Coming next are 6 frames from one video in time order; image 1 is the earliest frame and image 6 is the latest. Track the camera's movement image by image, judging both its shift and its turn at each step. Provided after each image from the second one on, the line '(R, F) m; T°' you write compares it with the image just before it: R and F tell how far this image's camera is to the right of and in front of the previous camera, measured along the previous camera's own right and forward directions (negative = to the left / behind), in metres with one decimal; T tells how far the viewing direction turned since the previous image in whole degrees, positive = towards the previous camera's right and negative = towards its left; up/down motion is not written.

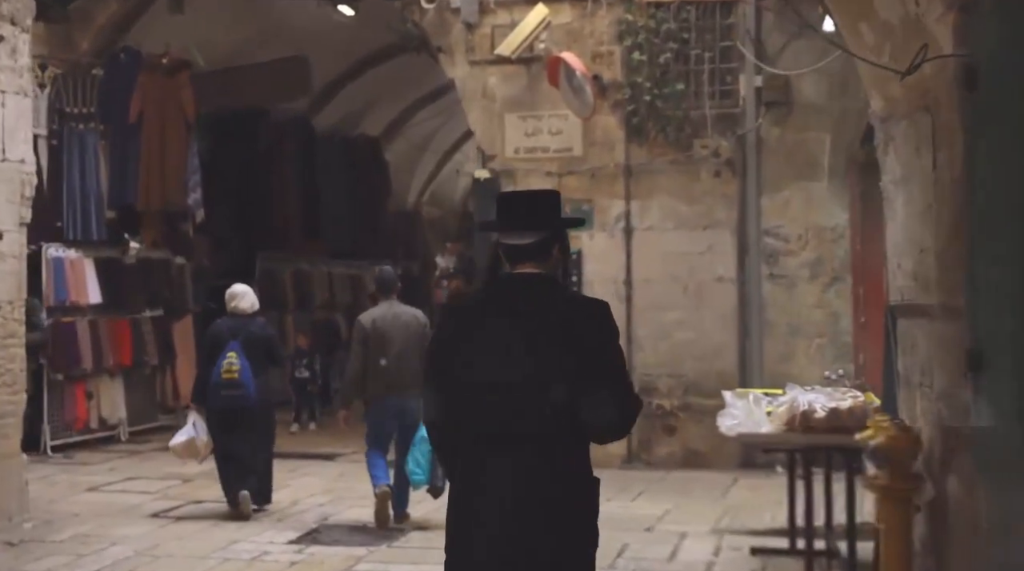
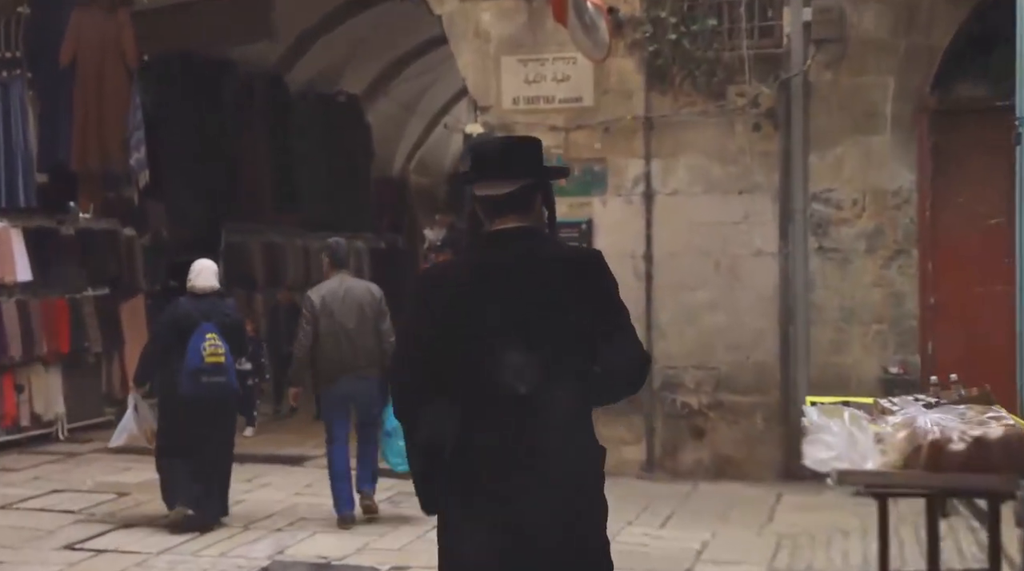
(0.0, +1.7) m; 0°
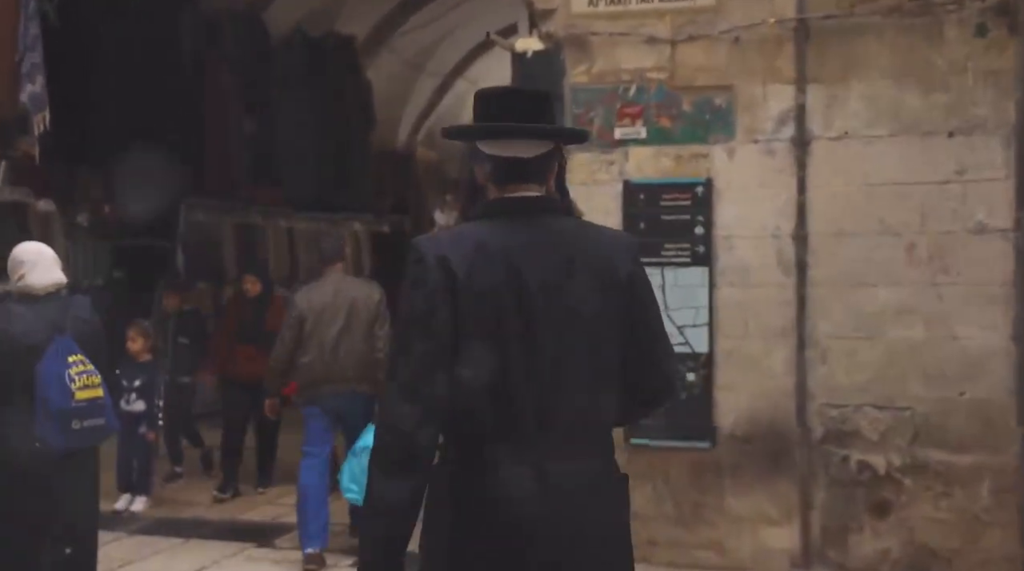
(-0.4, +3.1) m; 0°
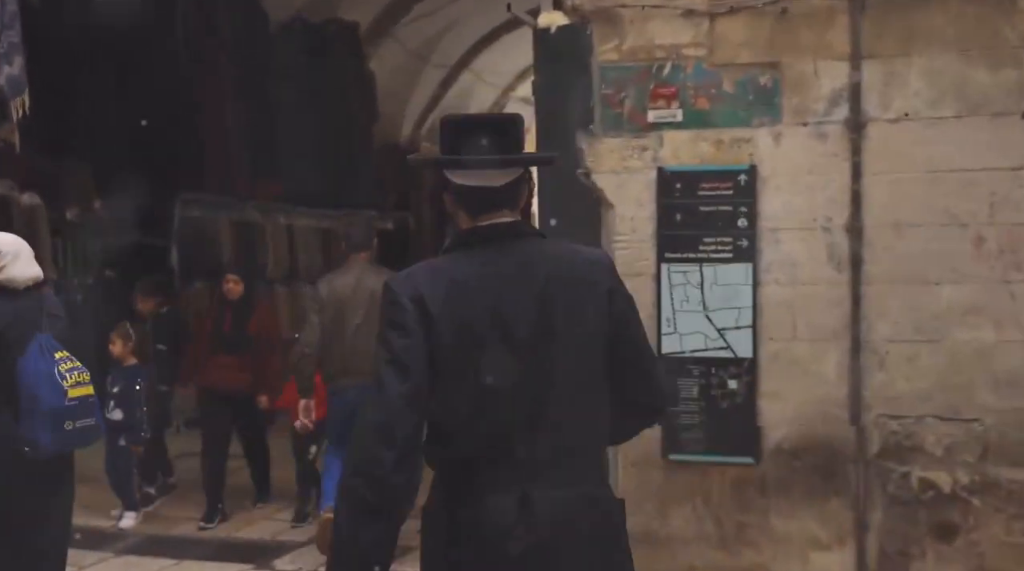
(-0.1, +0.5) m; 0°
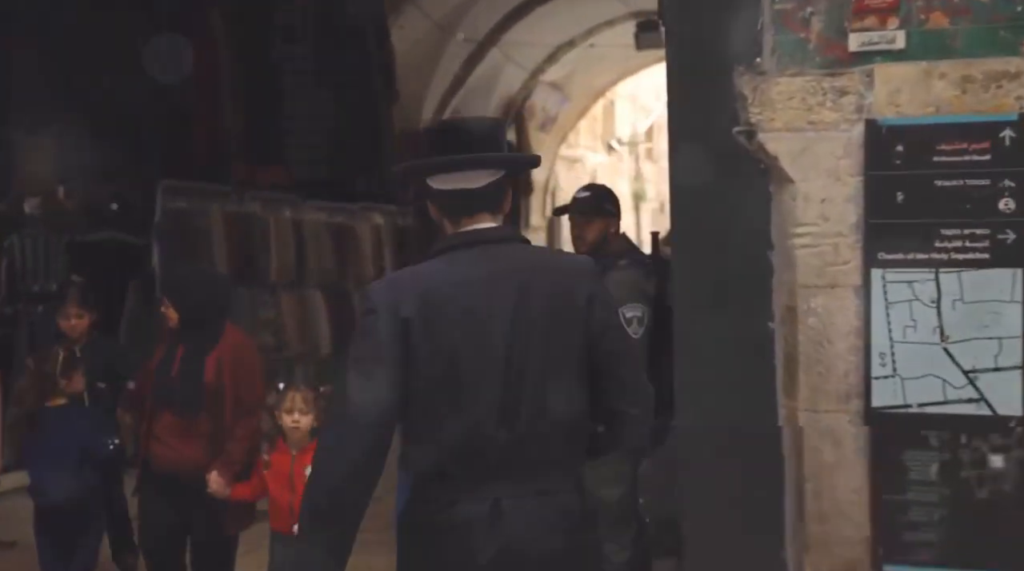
(-0.4, +1.9) m; 0°
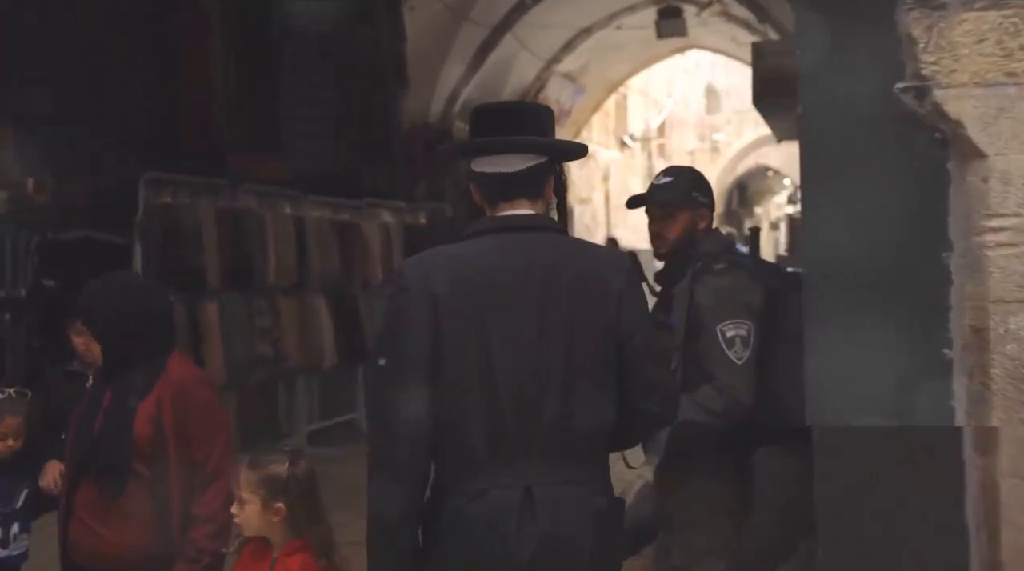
(-0.2, +1.0) m; 0°
